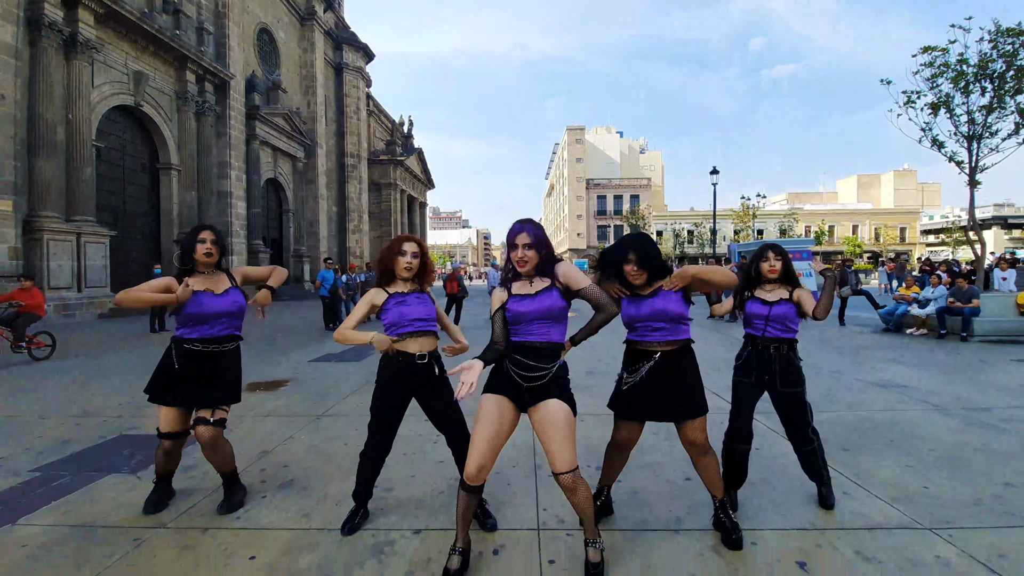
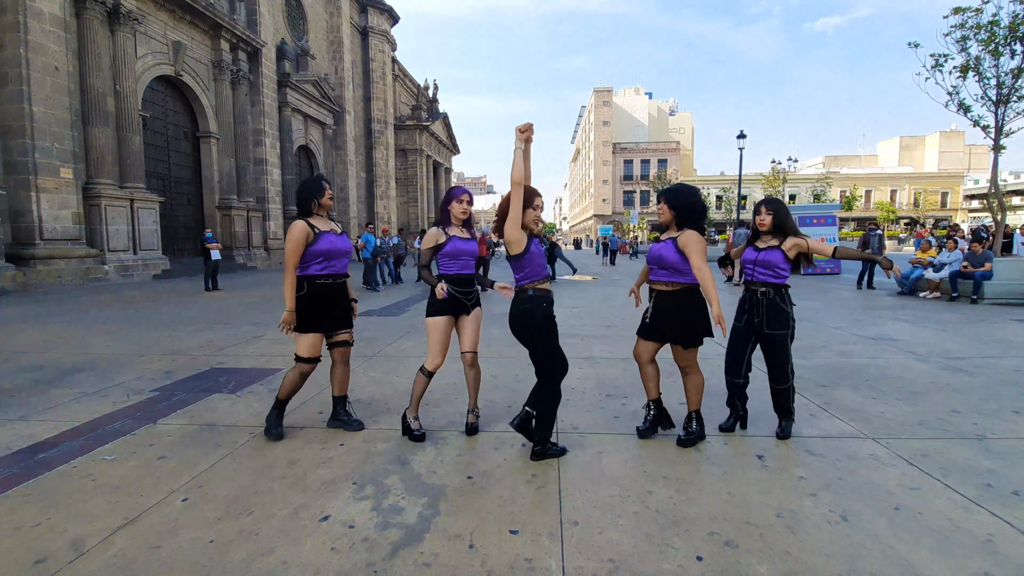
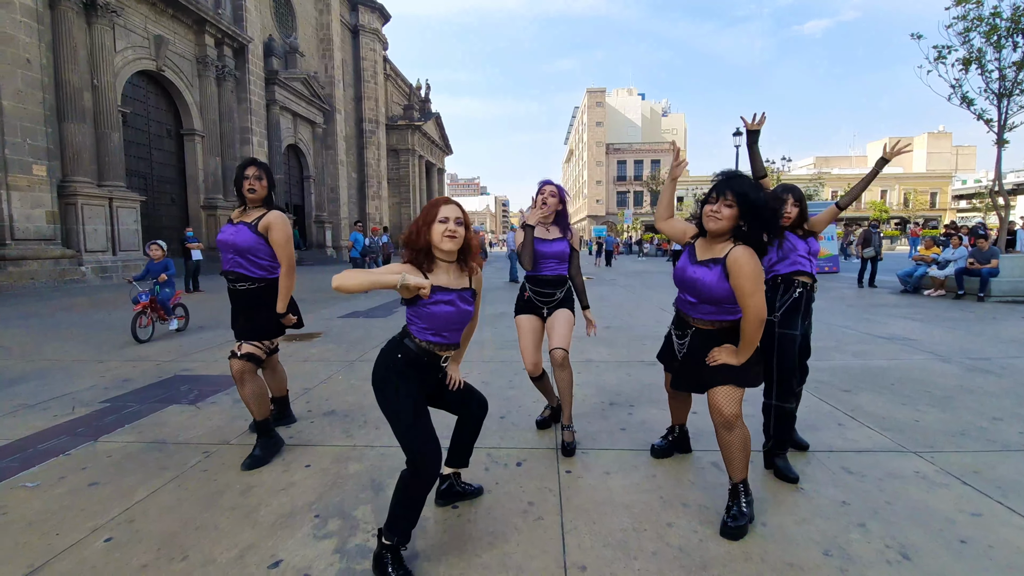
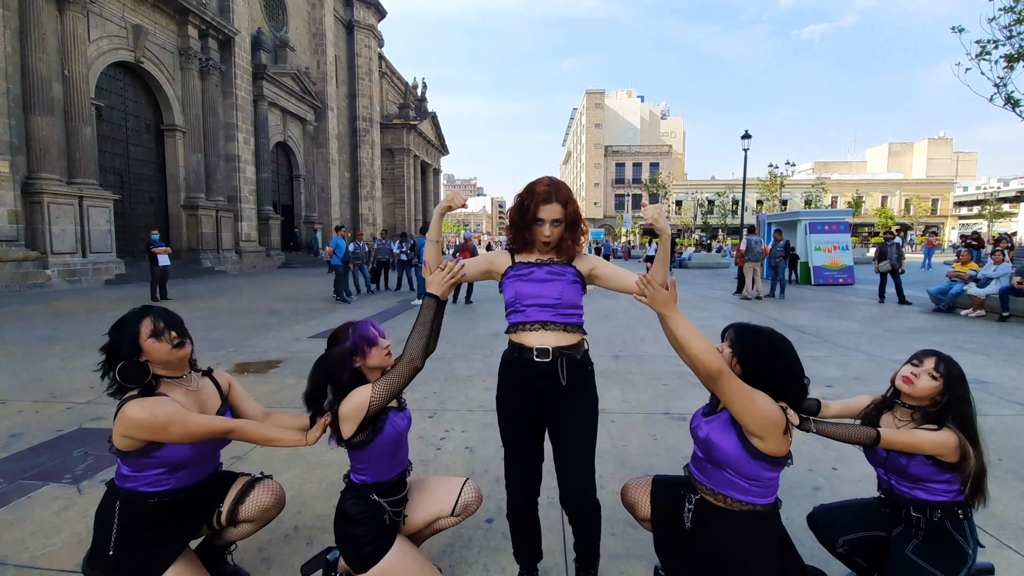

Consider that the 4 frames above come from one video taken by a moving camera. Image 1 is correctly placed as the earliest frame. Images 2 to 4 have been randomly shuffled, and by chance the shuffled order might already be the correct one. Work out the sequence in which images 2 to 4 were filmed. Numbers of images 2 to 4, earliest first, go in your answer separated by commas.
3, 2, 4
